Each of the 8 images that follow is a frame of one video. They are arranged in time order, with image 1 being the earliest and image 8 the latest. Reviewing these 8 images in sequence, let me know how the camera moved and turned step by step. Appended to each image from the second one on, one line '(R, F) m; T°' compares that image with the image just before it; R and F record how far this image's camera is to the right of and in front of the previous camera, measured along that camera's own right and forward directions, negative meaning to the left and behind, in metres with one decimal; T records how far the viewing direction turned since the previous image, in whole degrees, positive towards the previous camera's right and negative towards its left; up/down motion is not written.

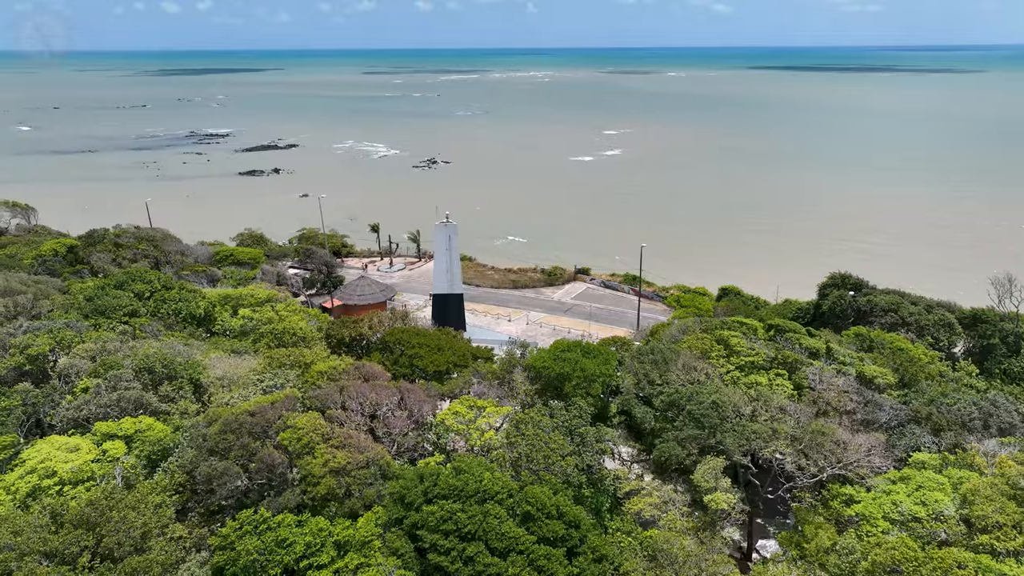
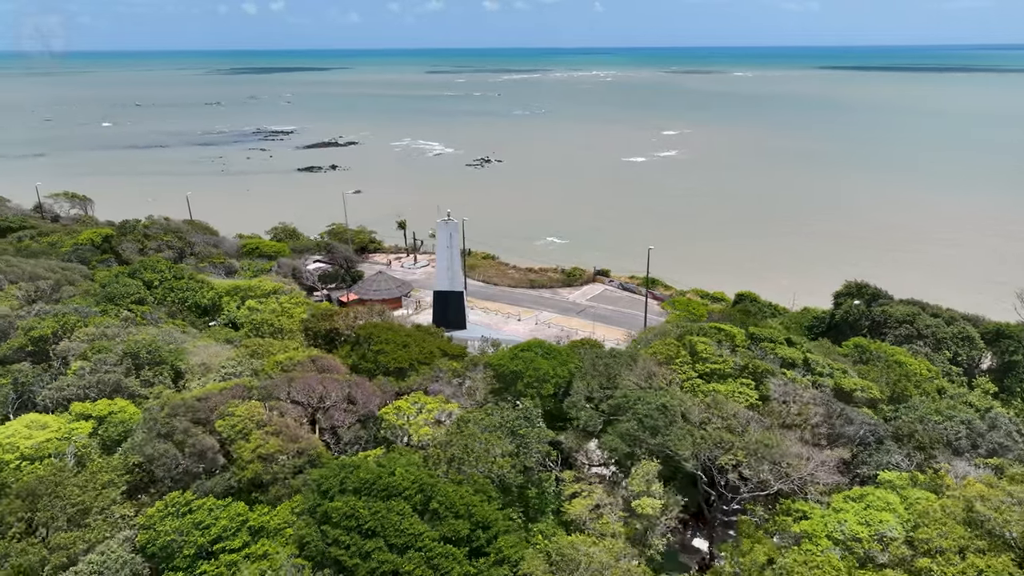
(+2.6, +0.1) m; -5°
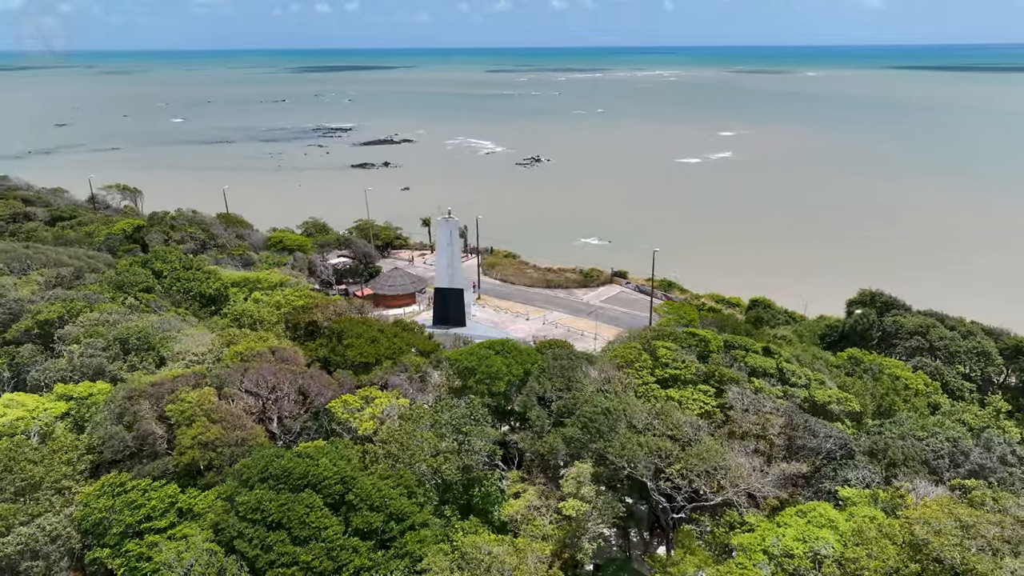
(+2.5, +0.1) m; -5°
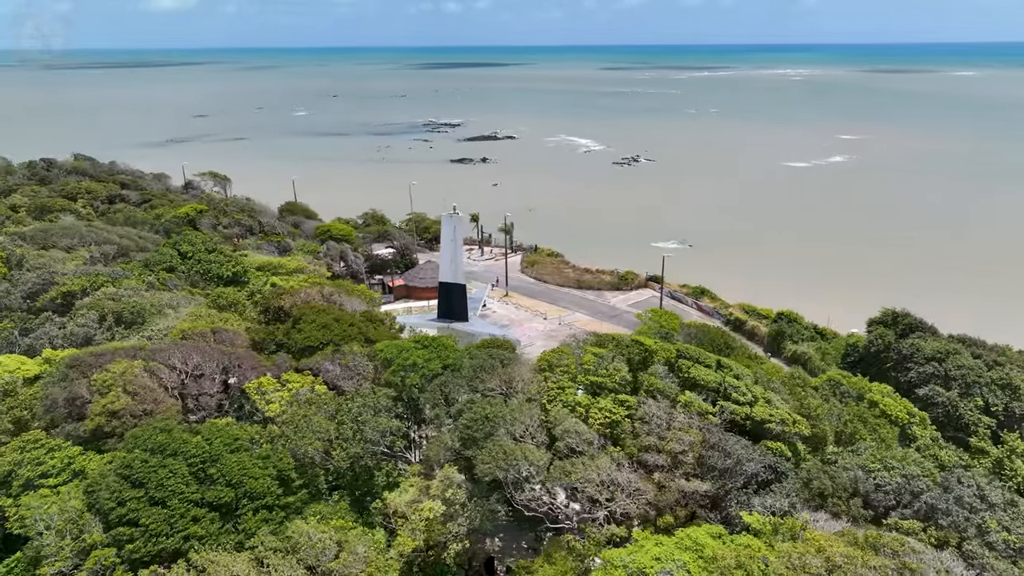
(+4.7, +0.3) m; -9°
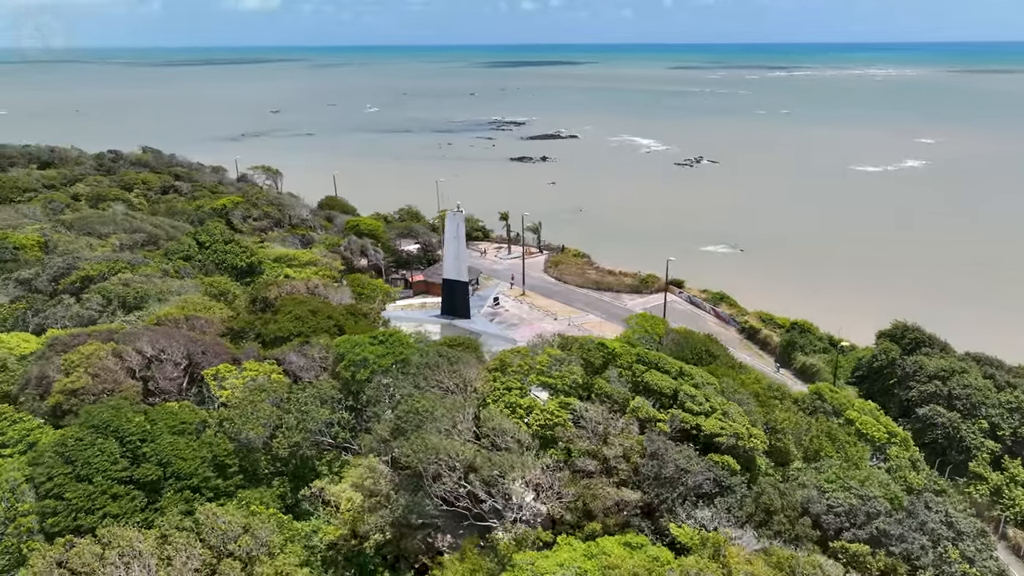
(+2.9, +0.1) m; -5°
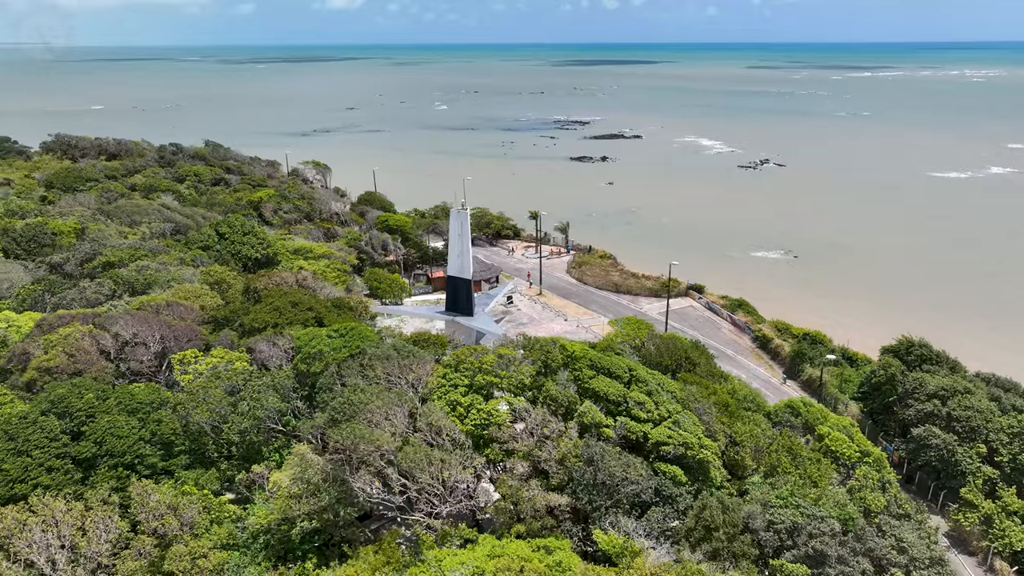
(+2.9, +0.1) m; -5°
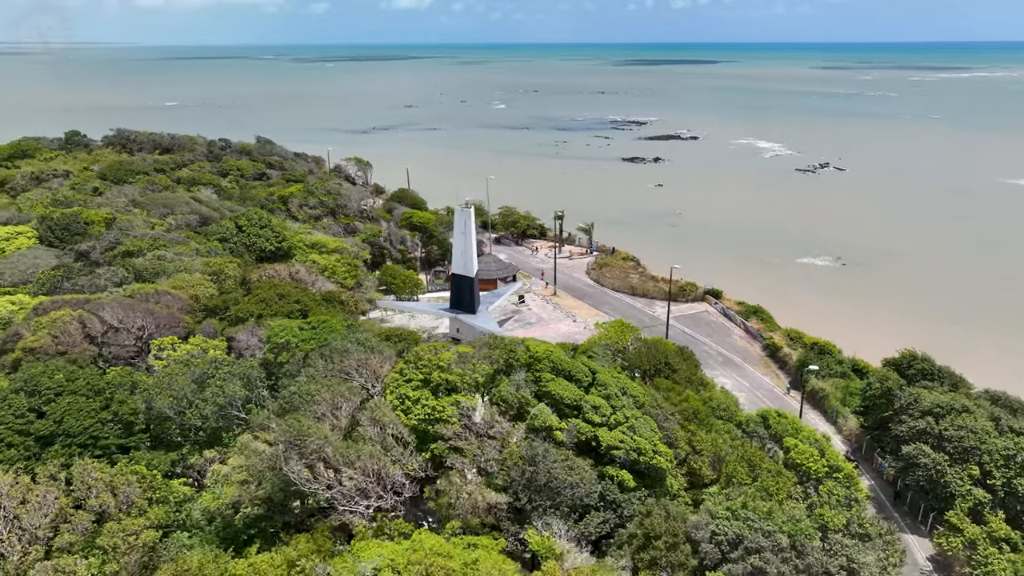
(+2.5, +0.1) m; -5°
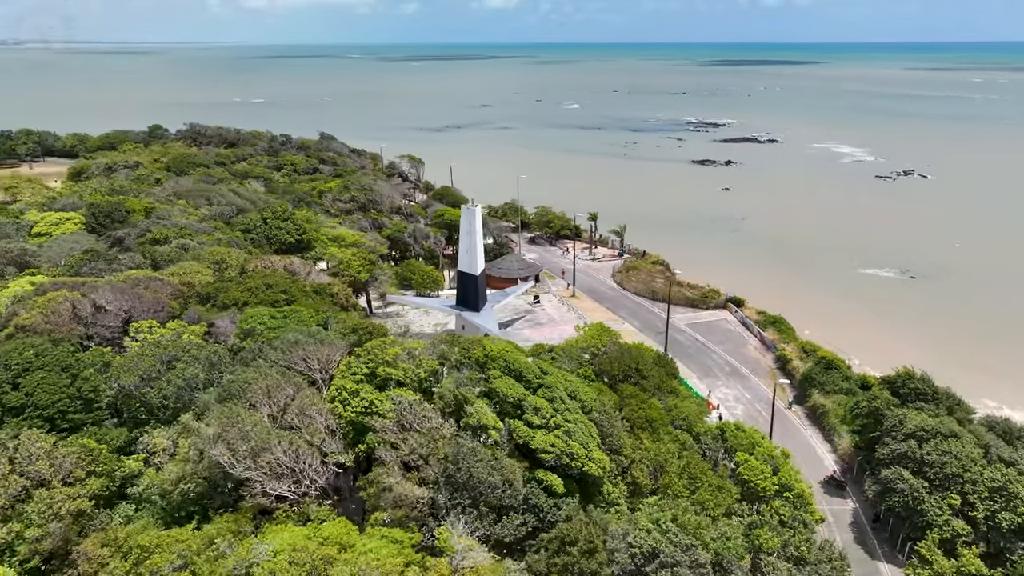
(+3.2, +0.1) m; -6°
